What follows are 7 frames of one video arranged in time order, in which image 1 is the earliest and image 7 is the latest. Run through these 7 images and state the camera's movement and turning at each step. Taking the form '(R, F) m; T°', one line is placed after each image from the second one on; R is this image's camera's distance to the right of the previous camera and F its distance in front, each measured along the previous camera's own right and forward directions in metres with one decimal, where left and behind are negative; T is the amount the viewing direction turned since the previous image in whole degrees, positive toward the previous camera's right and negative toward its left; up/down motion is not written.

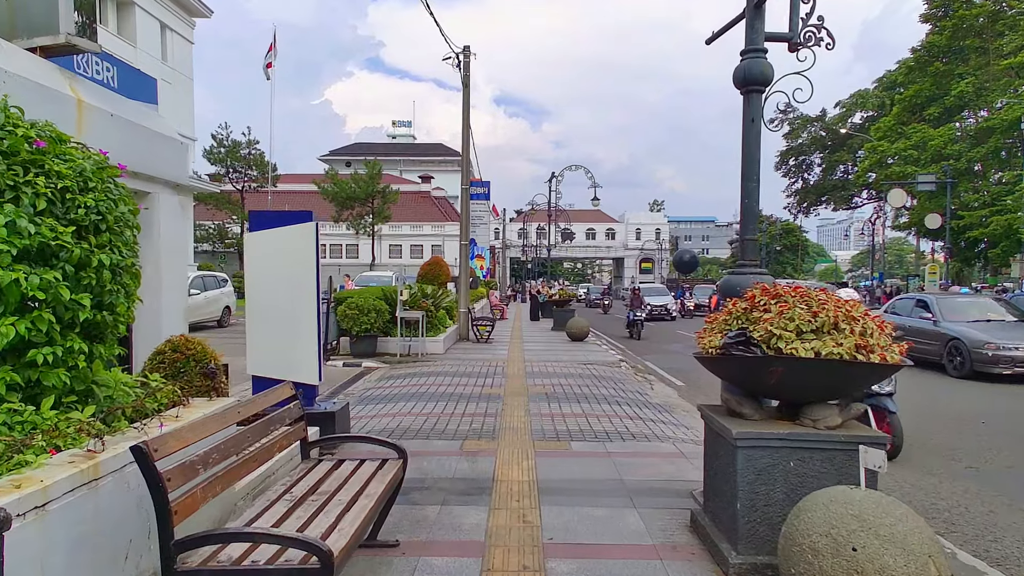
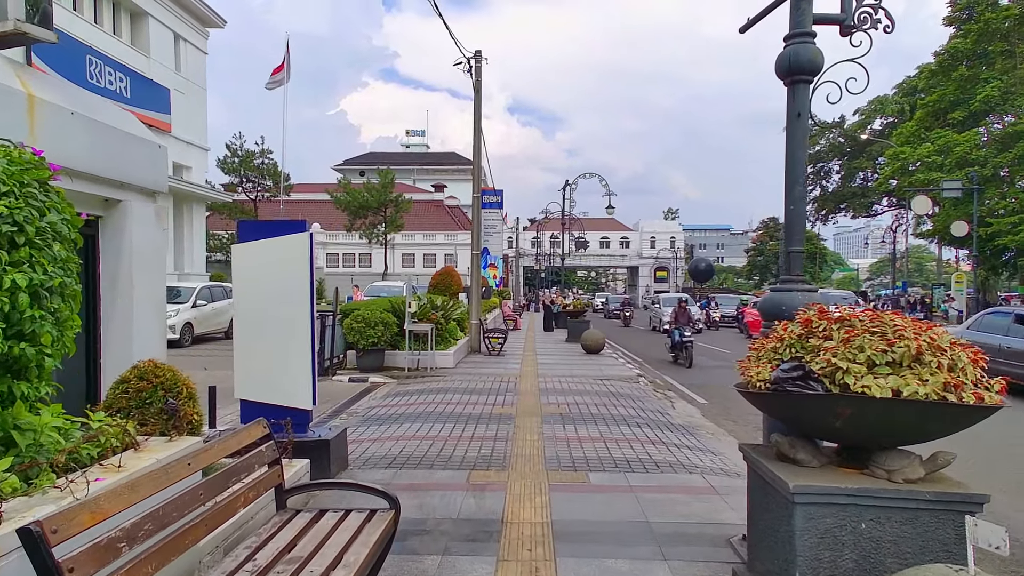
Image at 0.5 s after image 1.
(0.0, +0.6) m; -1°
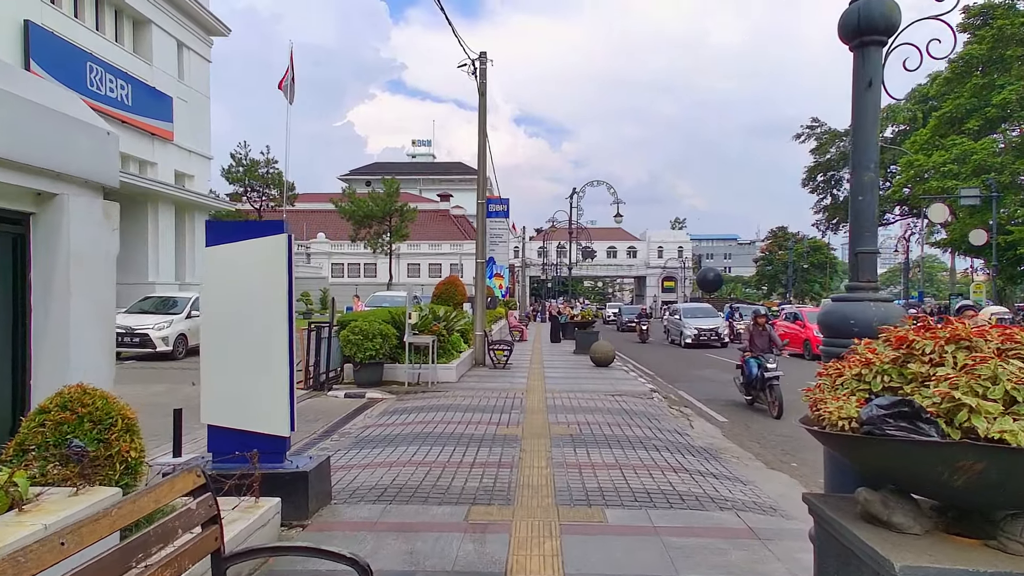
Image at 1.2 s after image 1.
(0.0, +0.7) m; -1°
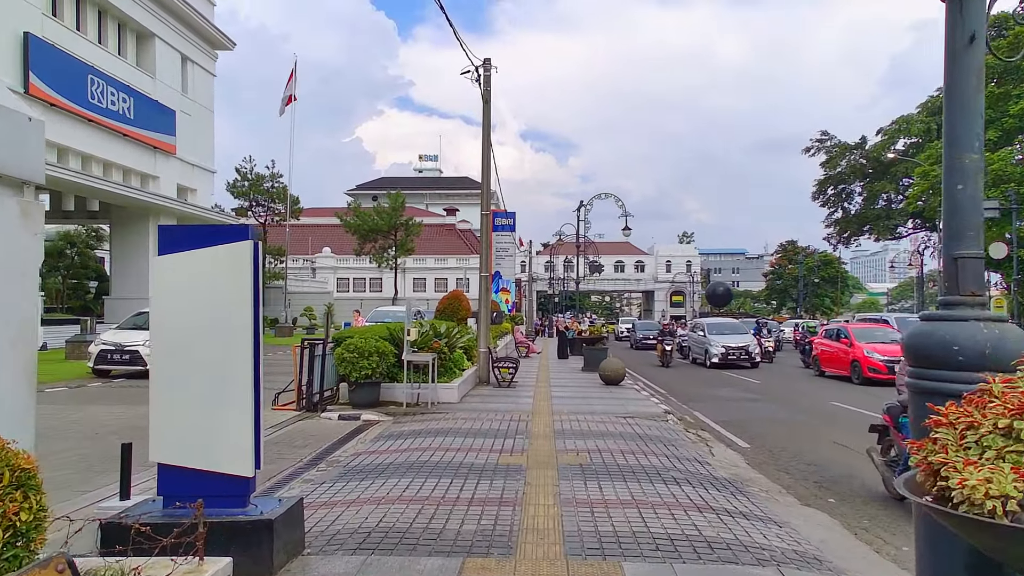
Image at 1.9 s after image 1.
(0.0, +0.7) m; -1°
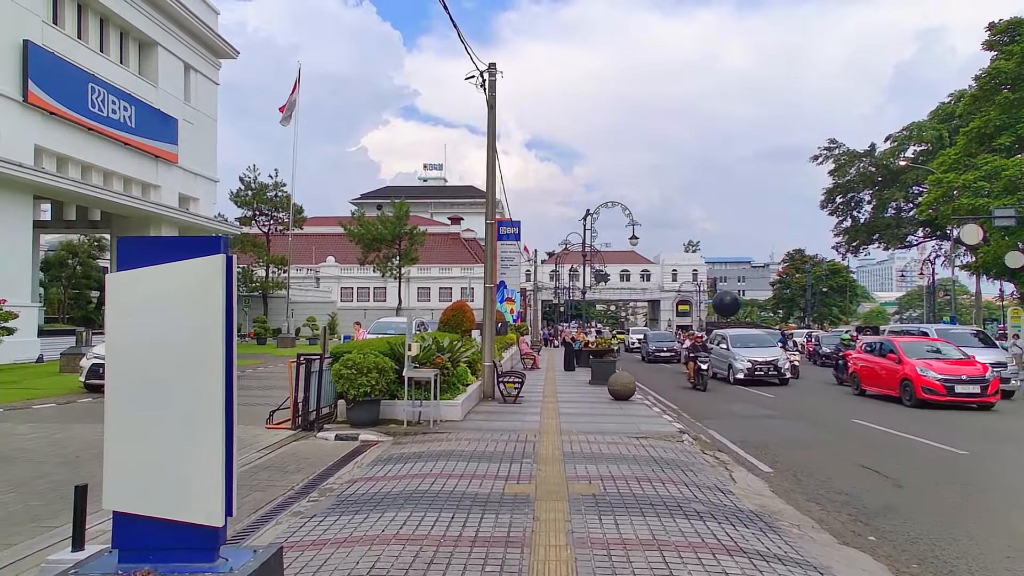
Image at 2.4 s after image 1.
(0.0, +0.6) m; 0°
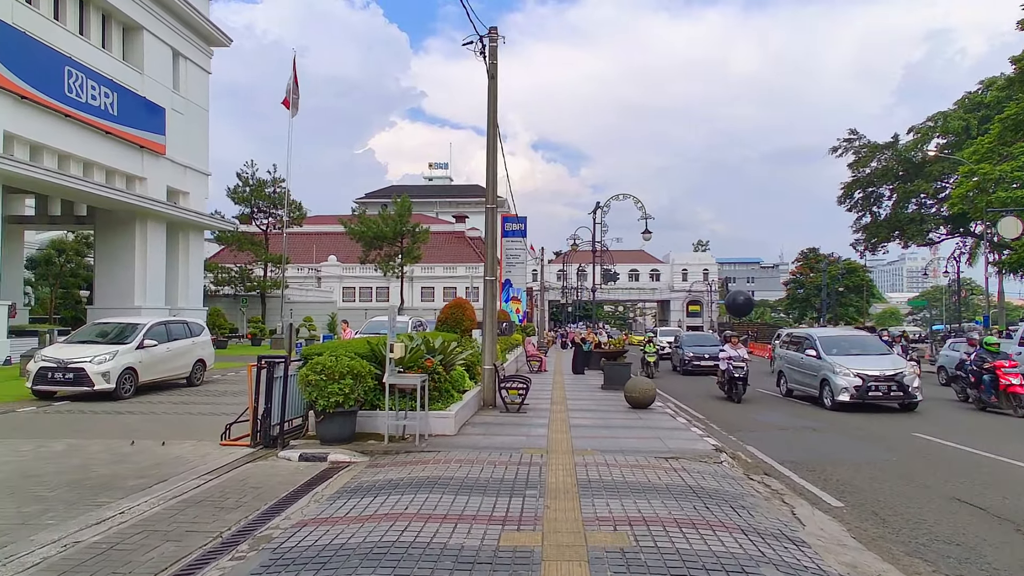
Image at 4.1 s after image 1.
(+0.1, +2.0) m; -1°
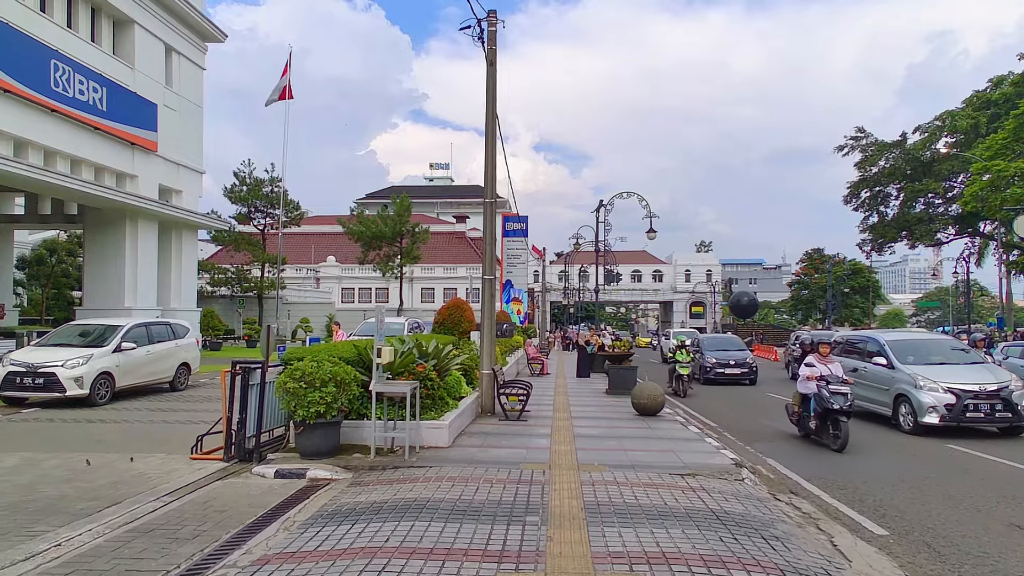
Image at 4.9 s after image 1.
(0.0, +0.9) m; 0°
